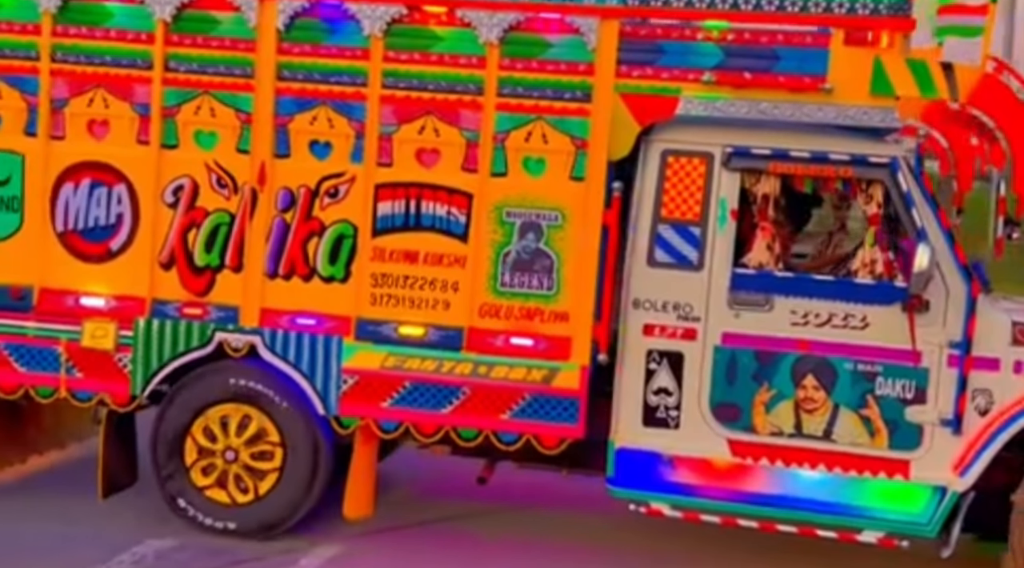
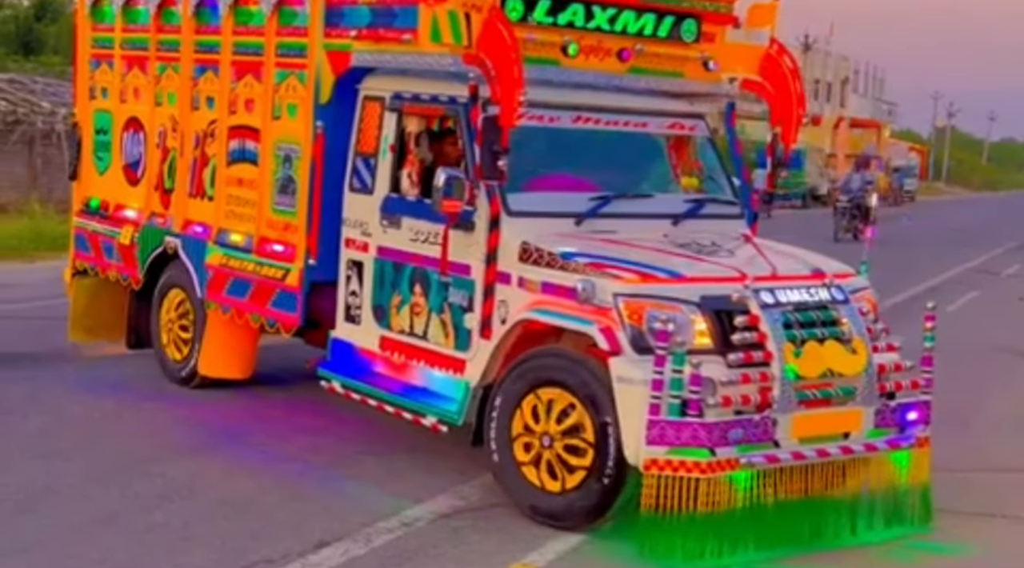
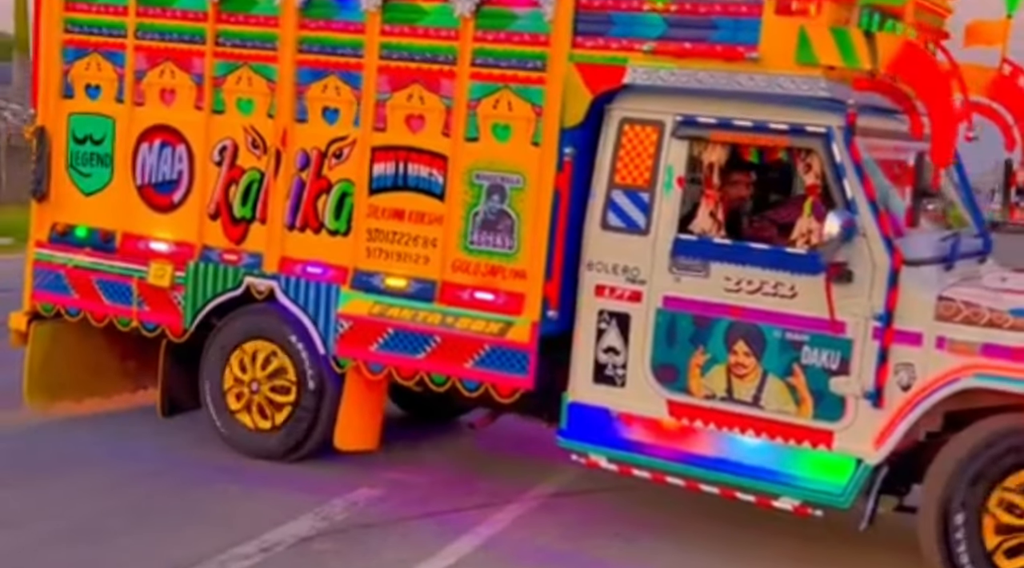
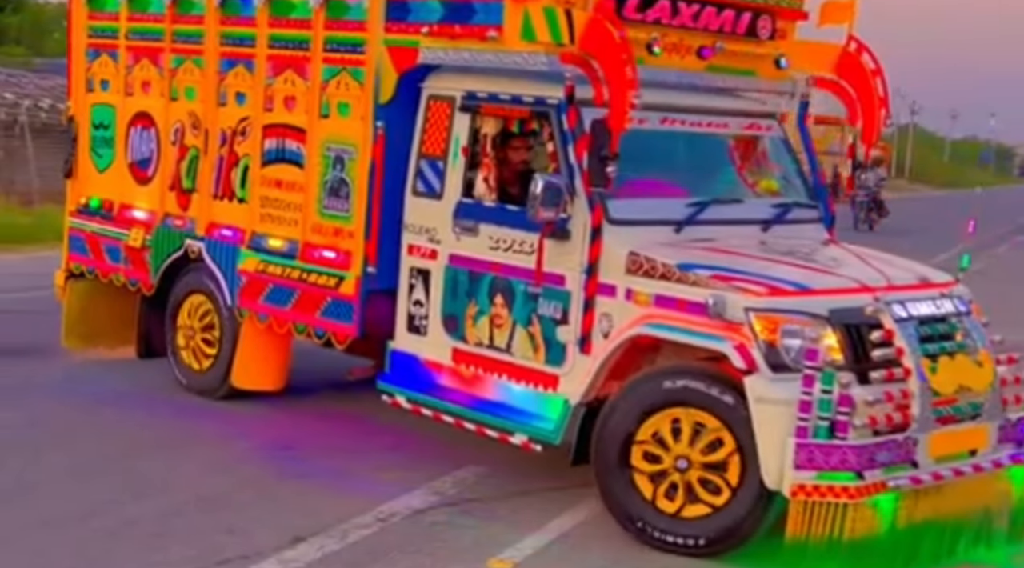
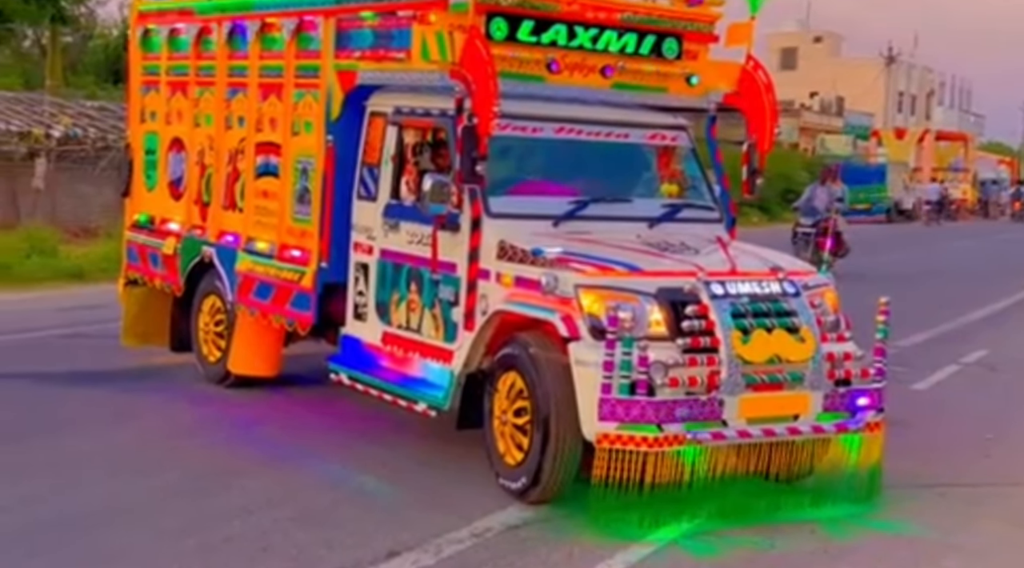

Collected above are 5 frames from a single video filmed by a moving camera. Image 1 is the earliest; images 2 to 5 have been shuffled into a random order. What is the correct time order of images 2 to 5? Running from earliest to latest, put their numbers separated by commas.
3, 4, 2, 5
